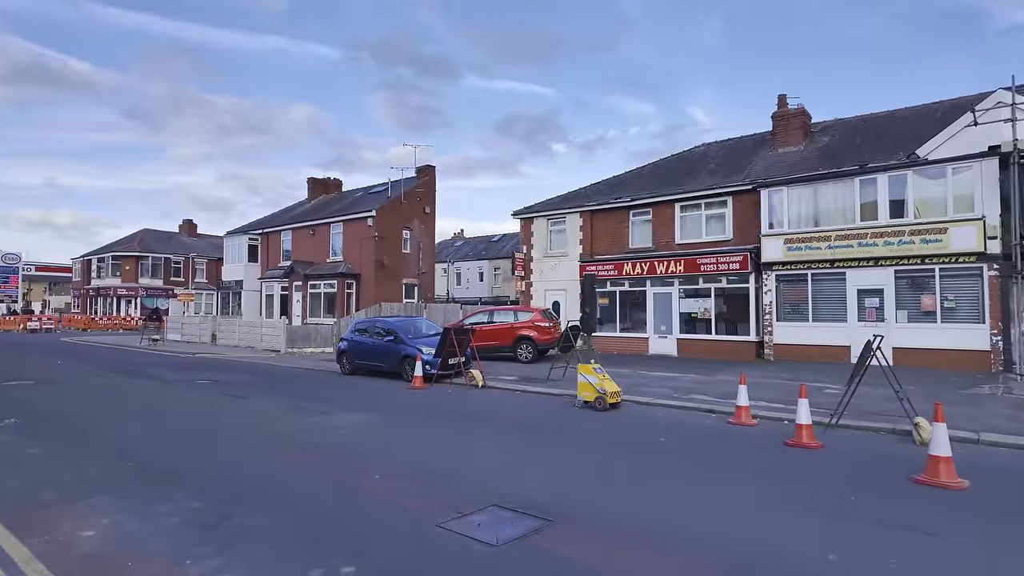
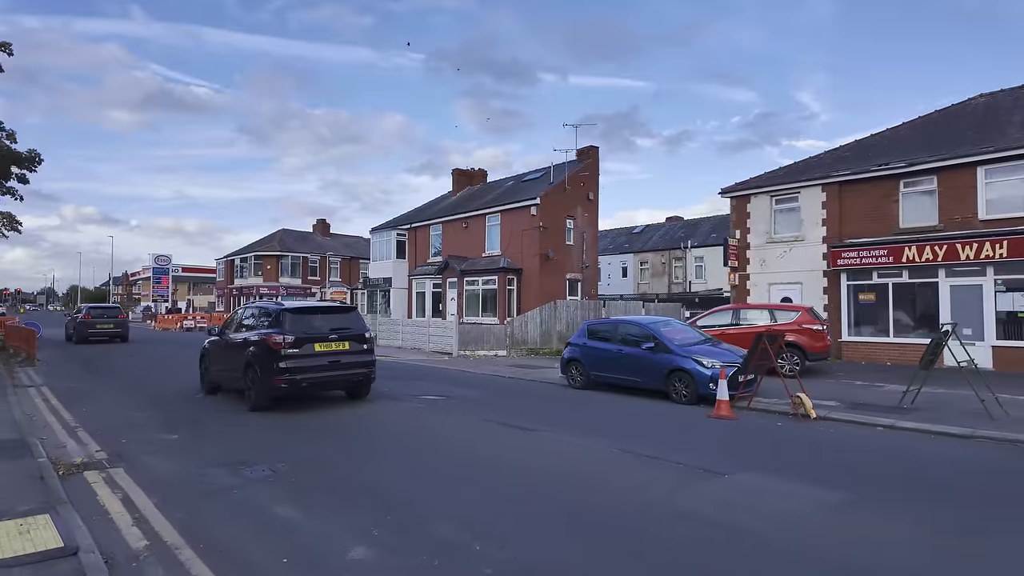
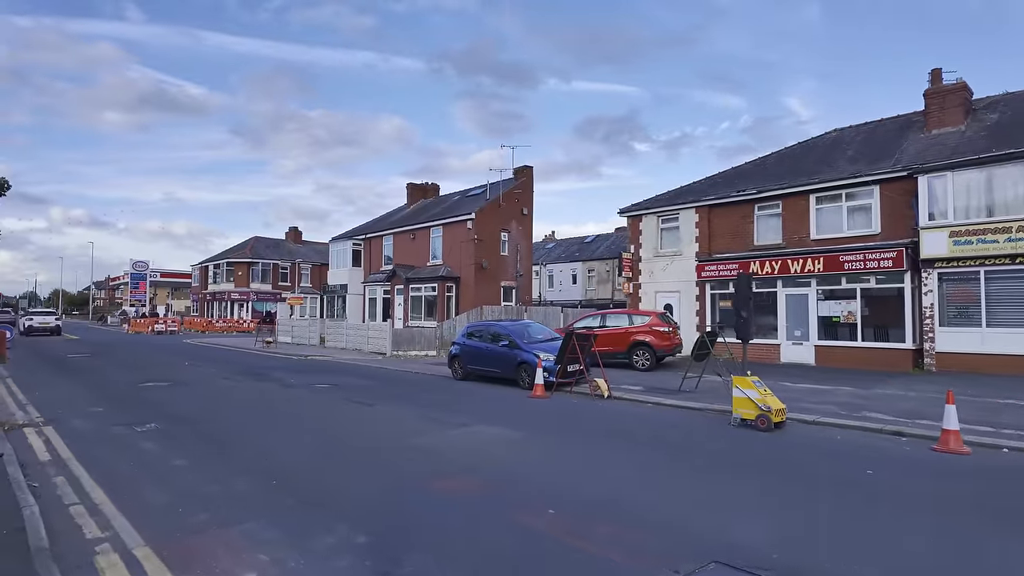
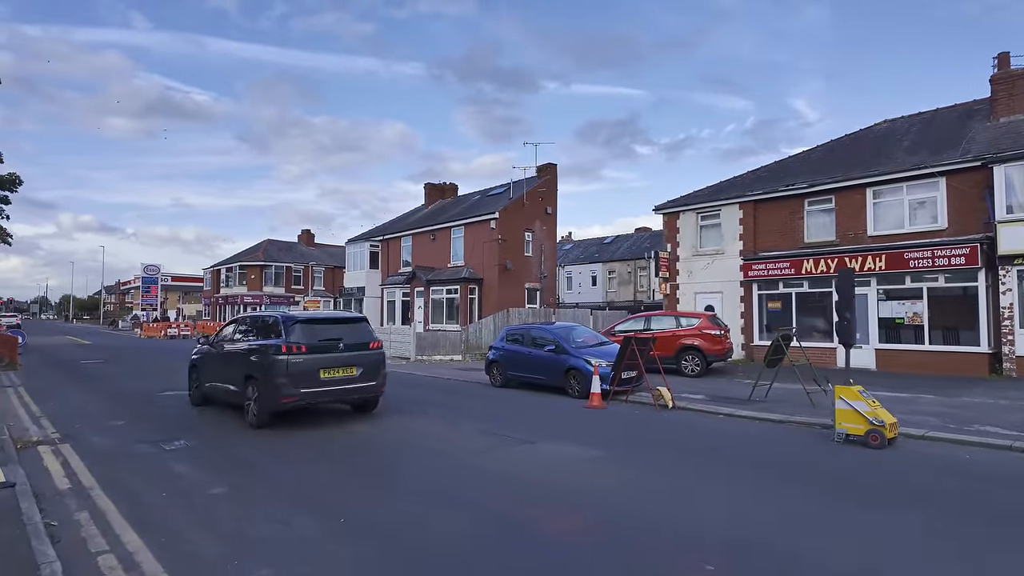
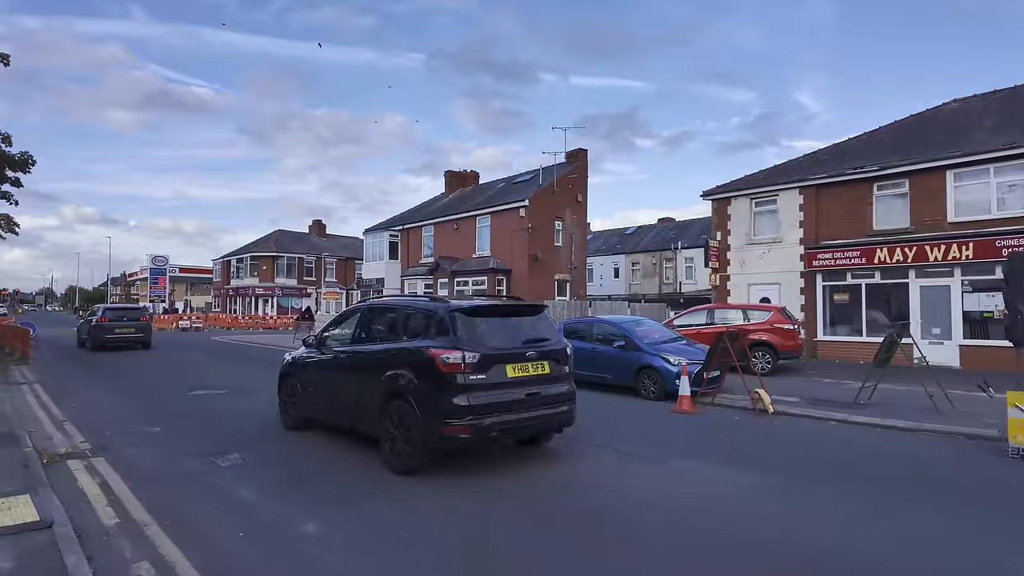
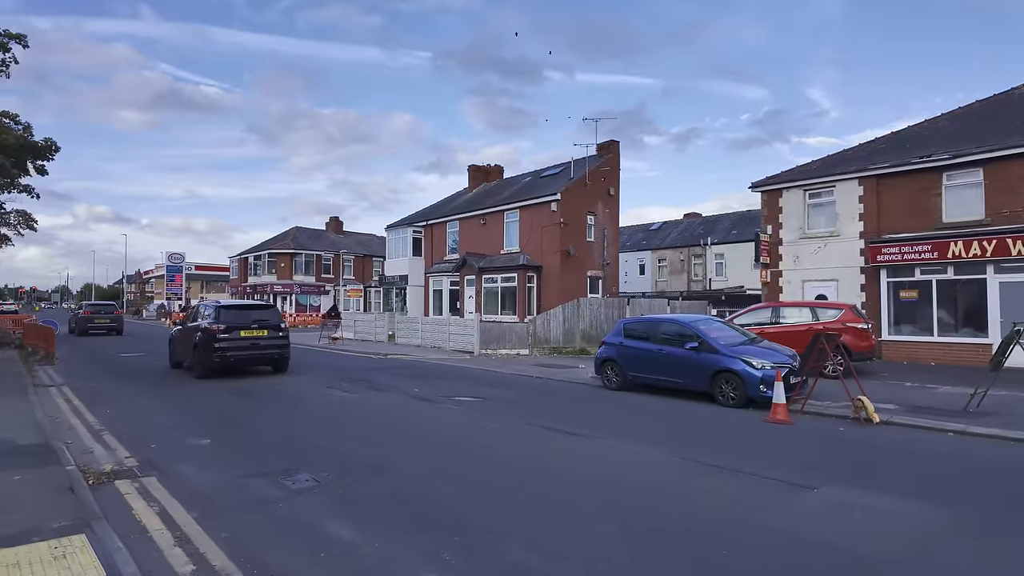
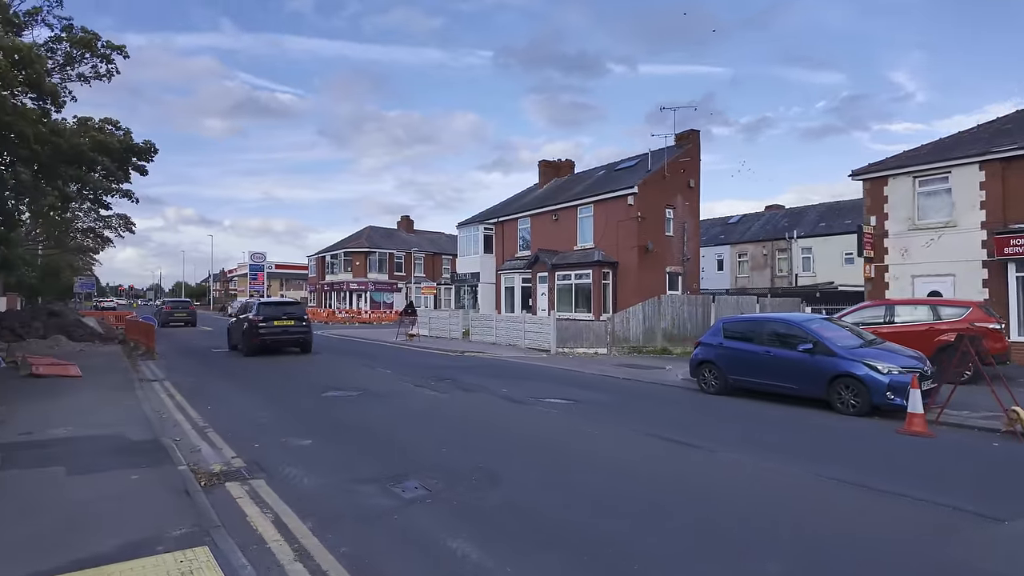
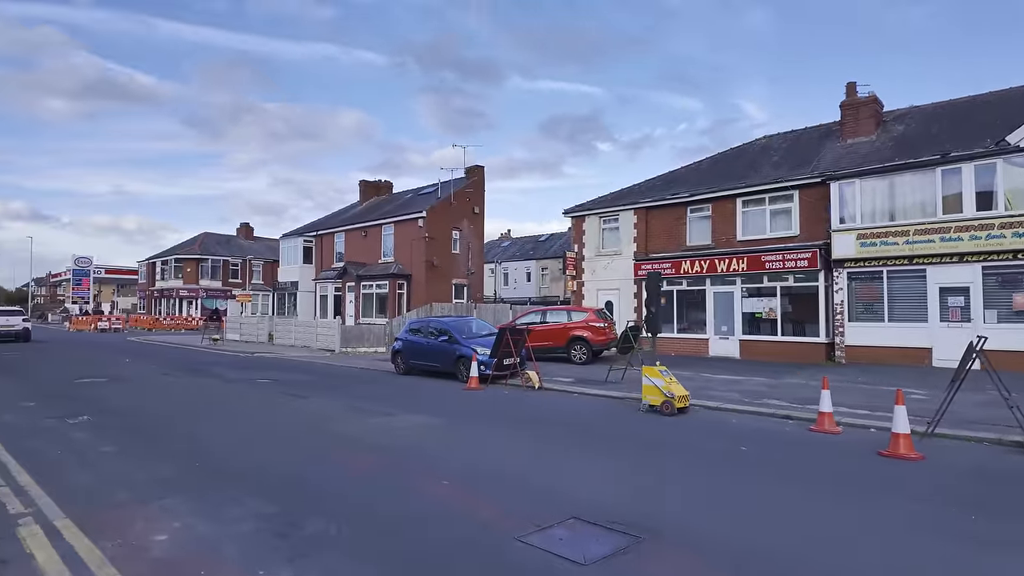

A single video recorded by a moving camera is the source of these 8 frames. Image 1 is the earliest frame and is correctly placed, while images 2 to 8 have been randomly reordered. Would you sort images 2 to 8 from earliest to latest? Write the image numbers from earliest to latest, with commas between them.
8, 3, 4, 5, 2, 6, 7
